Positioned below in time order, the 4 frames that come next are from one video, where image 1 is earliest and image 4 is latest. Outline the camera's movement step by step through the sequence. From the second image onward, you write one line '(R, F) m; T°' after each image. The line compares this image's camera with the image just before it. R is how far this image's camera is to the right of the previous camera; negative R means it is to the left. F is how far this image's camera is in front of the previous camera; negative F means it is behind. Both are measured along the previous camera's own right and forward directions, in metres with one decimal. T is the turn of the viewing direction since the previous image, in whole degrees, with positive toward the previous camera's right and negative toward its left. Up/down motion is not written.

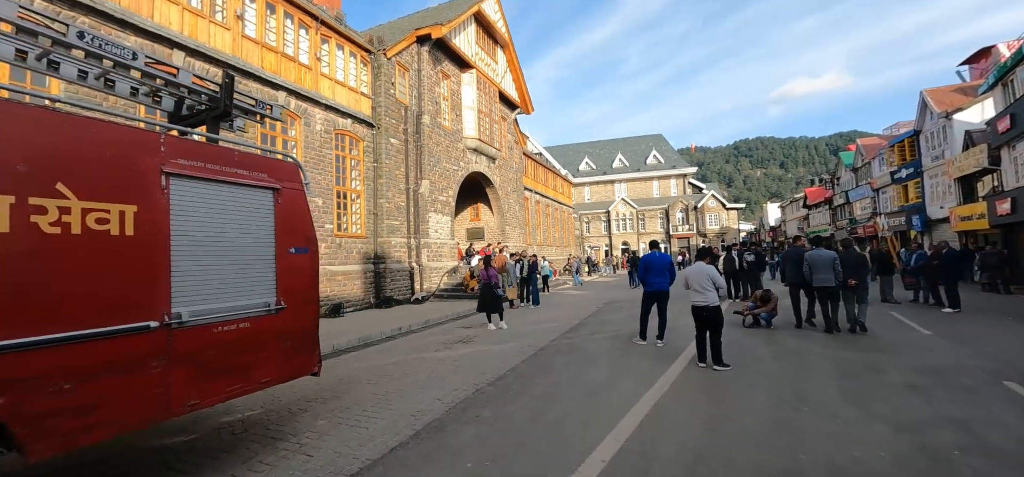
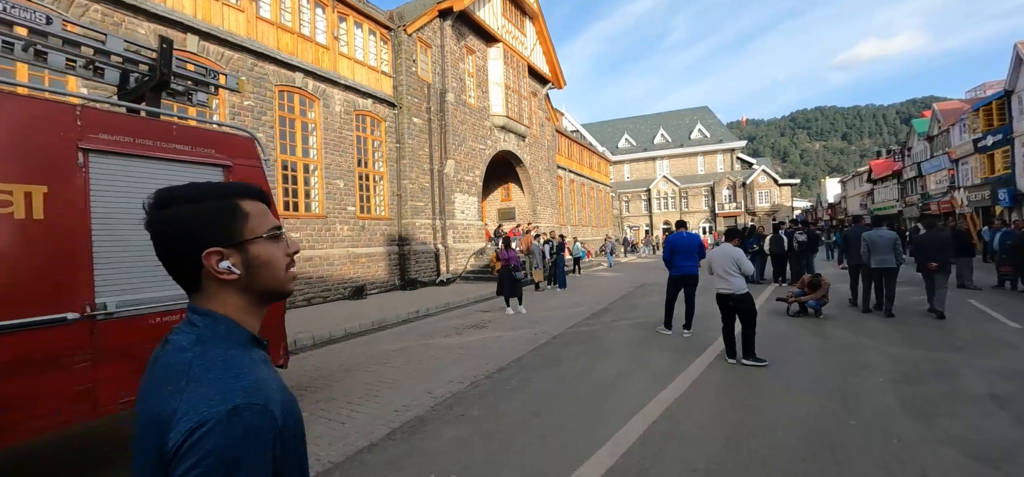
(+0.5, +0.5) m; -5°
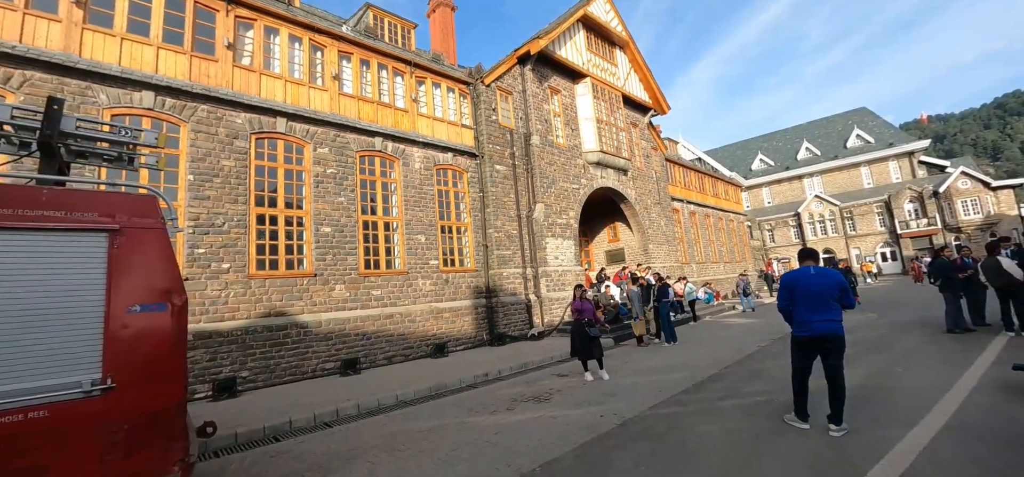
(+1.2, +1.3) m; -17°
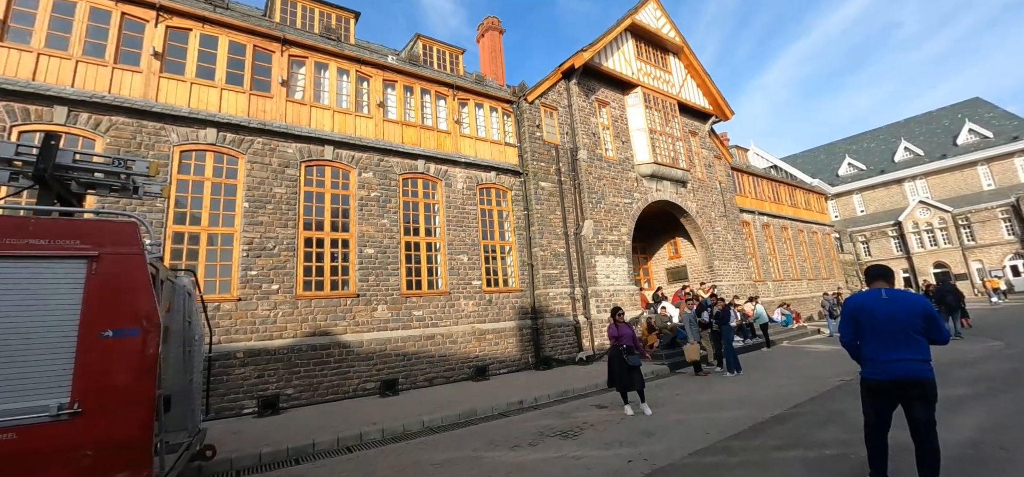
(+0.7, +0.3) m; -9°
